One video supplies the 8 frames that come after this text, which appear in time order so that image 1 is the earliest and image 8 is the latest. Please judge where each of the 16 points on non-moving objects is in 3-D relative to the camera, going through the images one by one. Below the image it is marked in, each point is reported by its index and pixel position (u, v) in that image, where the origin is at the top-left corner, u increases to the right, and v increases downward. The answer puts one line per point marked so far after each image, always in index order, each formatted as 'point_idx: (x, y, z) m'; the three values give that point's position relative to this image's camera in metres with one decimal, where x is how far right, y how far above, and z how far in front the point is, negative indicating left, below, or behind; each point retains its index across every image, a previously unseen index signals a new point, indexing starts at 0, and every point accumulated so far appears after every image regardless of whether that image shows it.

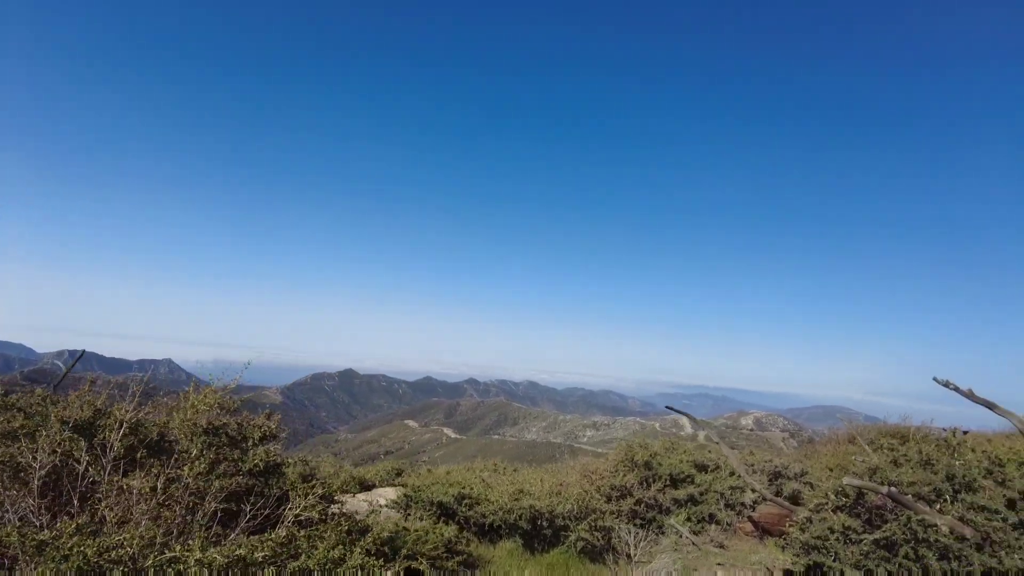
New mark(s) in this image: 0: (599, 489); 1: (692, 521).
0: (+1.8, -4.2, +10.1) m
1: (+3.5, -4.6, +9.5) m
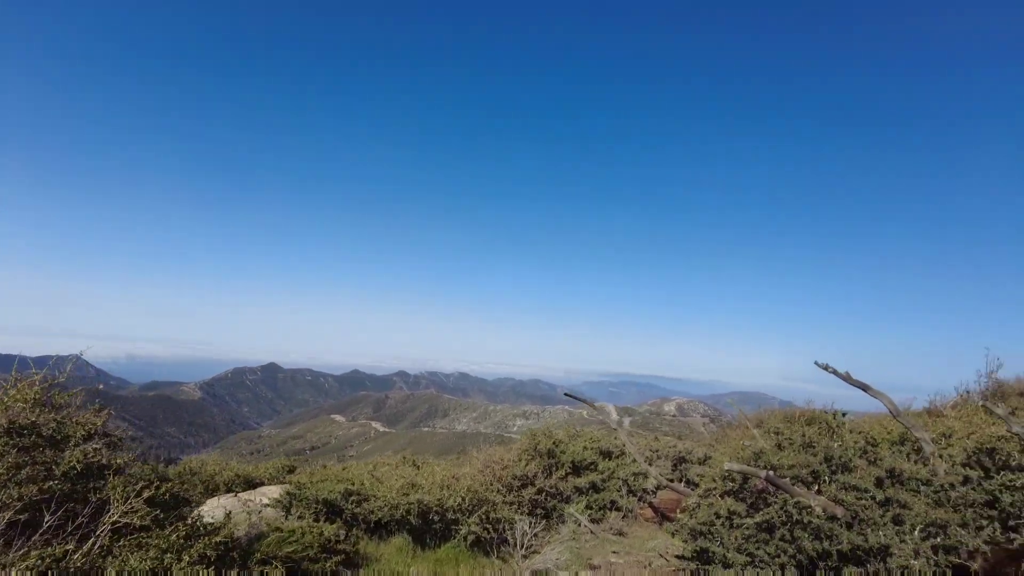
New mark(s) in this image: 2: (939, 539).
0: (-0.2, -3.8, +9.6) m
1: (+1.5, -4.3, +9.3) m
2: (+4.1, -2.4, +4.6) m
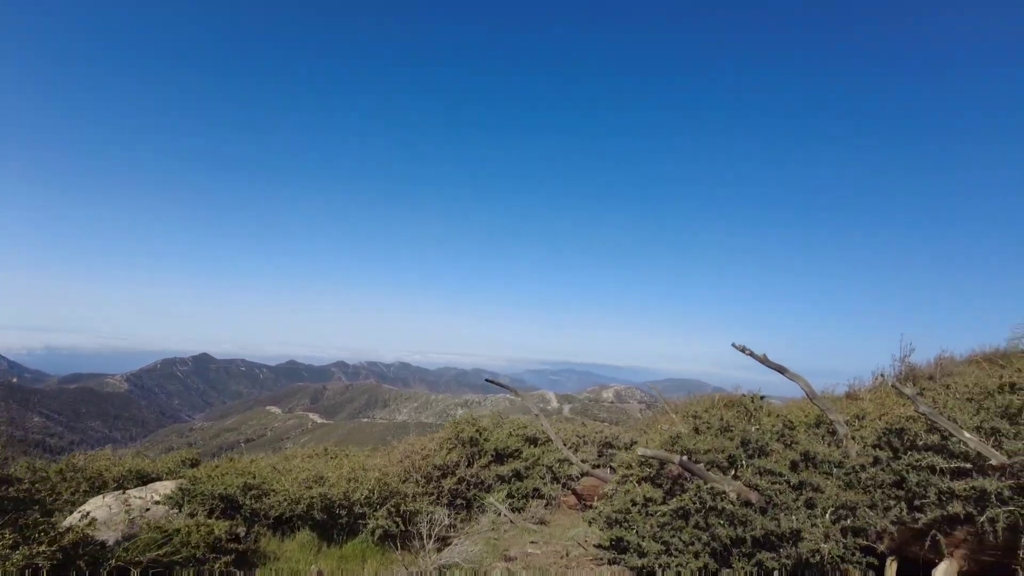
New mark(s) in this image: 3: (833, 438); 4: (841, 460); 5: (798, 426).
0: (-1.7, -3.4, +9.0) m
1: (0.0, -3.9, +8.9) m
2: (+3.2, -2.2, +4.5) m
3: (+3.8, -1.8, +5.7) m
4: (+3.4, -1.8, +4.9) m
5: (+3.6, -1.7, +6.0) m
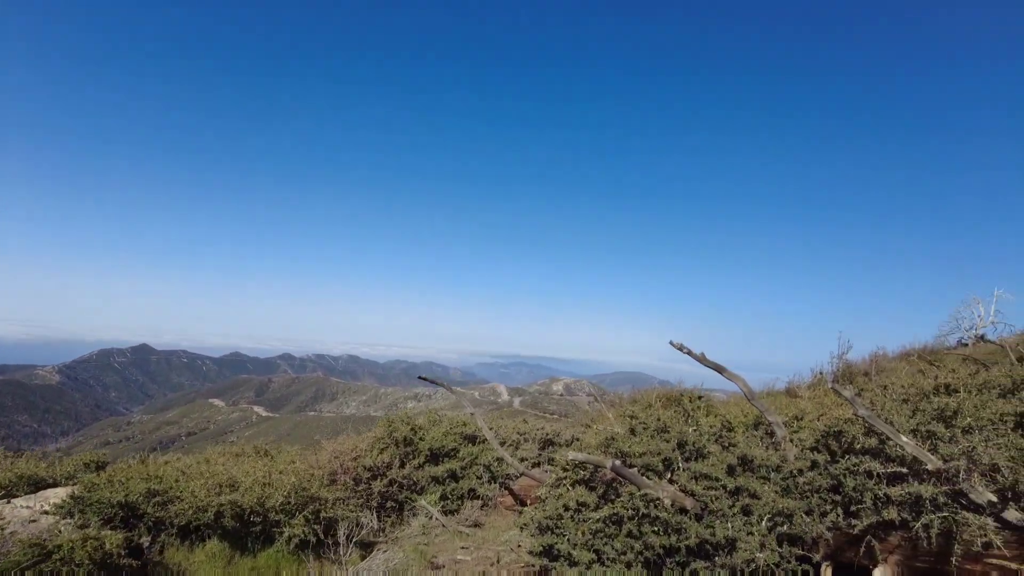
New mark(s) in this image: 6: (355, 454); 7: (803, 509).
0: (-2.9, -3.2, +8.4) m
1: (-1.1, -3.7, +8.4) m
2: (+2.4, -2.1, +4.3) m
3: (+3.0, -1.7, +5.5) m
4: (+2.6, -1.7, +4.8) m
5: (+2.7, -1.7, +5.9) m
6: (-2.9, -3.0, +8.8) m
7: (+2.6, -2.0, +4.4) m
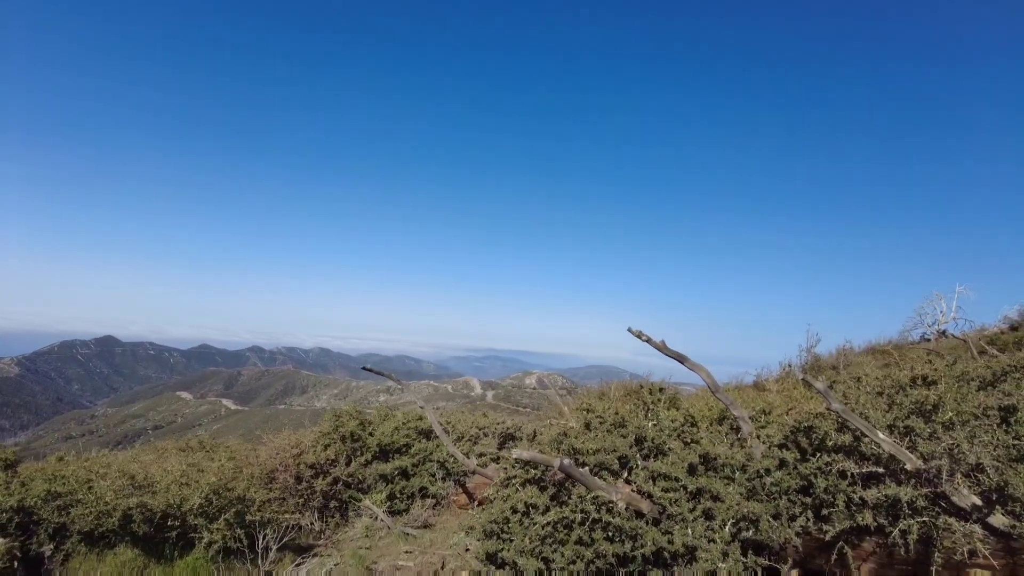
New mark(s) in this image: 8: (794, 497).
0: (-3.6, -2.9, +7.7) m
1: (-1.9, -3.5, +7.8) m
2: (+1.9, -2.0, +3.9) m
3: (+2.4, -1.5, +5.1) m
4: (+2.1, -1.5, +4.4) m
5: (+2.1, -1.5, +5.5) m
6: (-3.6, -2.7, +8.1) m
7: (+2.1, -1.8, +3.9) m
8: (+2.5, -1.8, +4.2) m
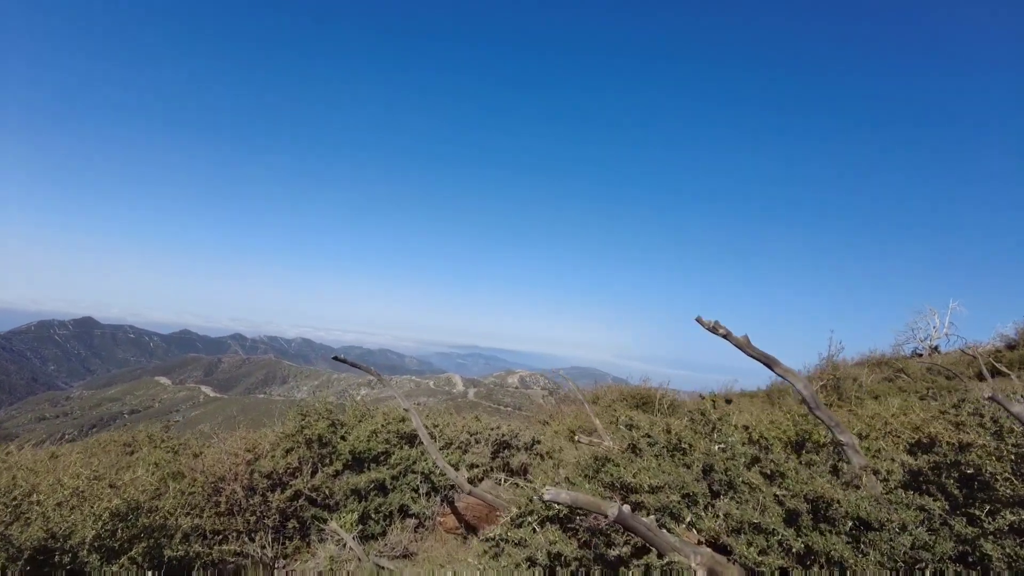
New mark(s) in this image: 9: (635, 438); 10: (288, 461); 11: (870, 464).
0: (-3.6, -2.5, +6.3) m
1: (-1.9, -3.1, +6.5) m
2: (+2.1, -1.8, +2.6) m
3: (+2.5, -1.4, +3.9) m
4: (+2.3, -1.4, +3.1) m
5: (+2.3, -1.3, +4.2) m
6: (-3.6, -2.3, +6.7) m
7: (+2.3, -1.7, +2.7) m
8: (+2.6, -1.7, +3.0) m
9: (+1.1, -1.3, +4.5) m
10: (-3.1, -2.4, +6.6) m
11: (+2.7, -1.3, +3.7) m
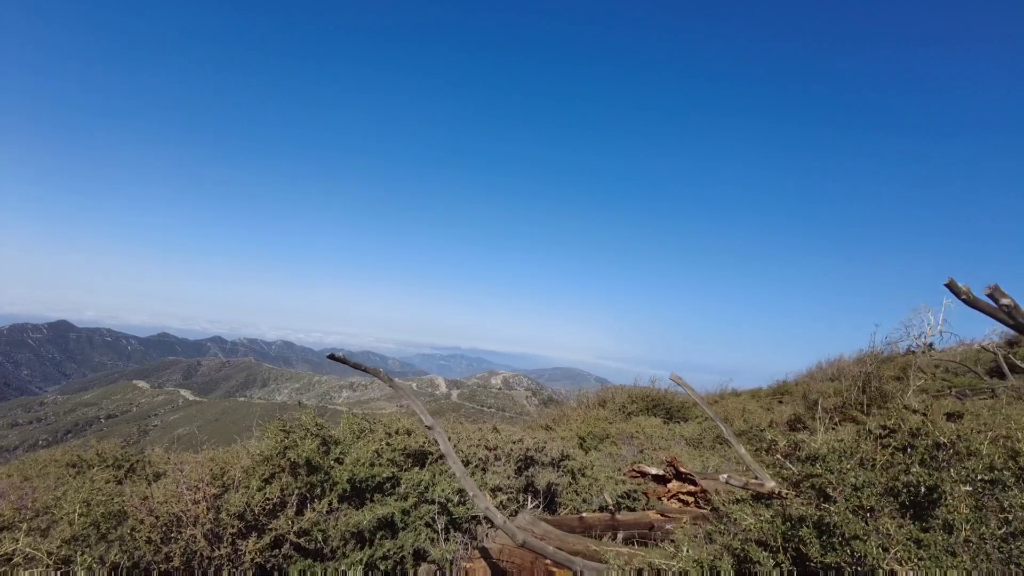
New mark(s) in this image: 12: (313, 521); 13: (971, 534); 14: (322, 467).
0: (-3.1, -2.3, +4.7) m
1: (-1.4, -2.9, +4.9) m
2: (+2.7, -1.6, +1.3) m
3: (+3.1, -1.2, +2.5) m
4: (+2.9, -1.2, +1.7) m
5: (+2.9, -1.1, +2.9) m
6: (-3.1, -2.1, +5.1) m
7: (+2.9, -1.5, +1.3) m
8: (+3.2, -1.5, +1.6) m
9: (+1.7, -1.1, +3.1) m
10: (-2.6, -2.2, +5.1) m
11: (+3.3, -1.1, +2.3) m
12: (-2.1, -2.4, +5.0) m
13: (+1.9, -1.0, +2.2) m
14: (-2.2, -2.0, +5.5) m
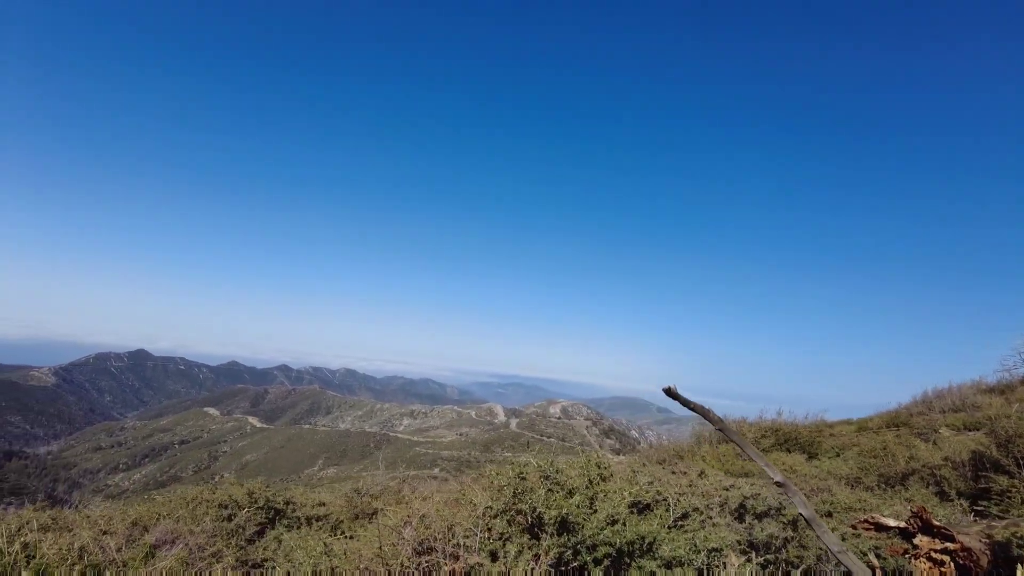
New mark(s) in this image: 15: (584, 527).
0: (-0.5, -2.6, +4.2) m
1: (+1.3, -3.1, +4.2) m
2: (+4.9, -1.5, +0.2) m
3: (+5.4, -1.2, +1.4) m
4: (+5.1, -1.1, +0.7) m
5: (+5.2, -1.1, +1.8) m
6: (-0.4, -2.4, +4.6) m
7: (+5.1, -1.4, +0.2) m
8: (+5.5, -1.4, +0.5) m
9: (+4.1, -1.1, +2.1) m
10: (+0.1, -2.4, +4.5) m
11: (+5.6, -1.1, +1.2) m
12: (+0.6, -2.7, +4.4) m
13: (+4.2, -1.1, +1.3) m
14: (+0.5, -2.3, +4.9) m
15: (+0.6, -2.4, +4.9) m
